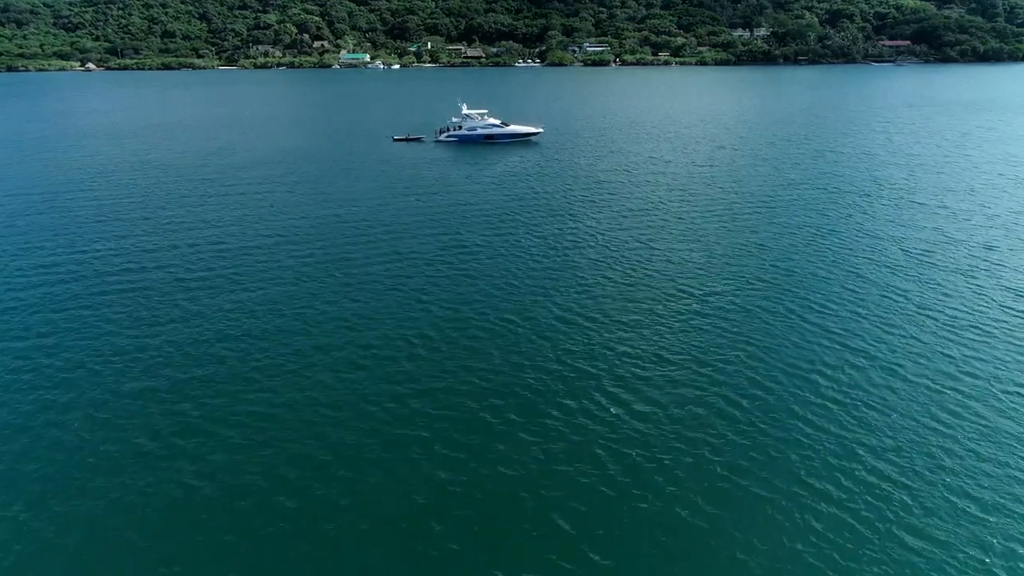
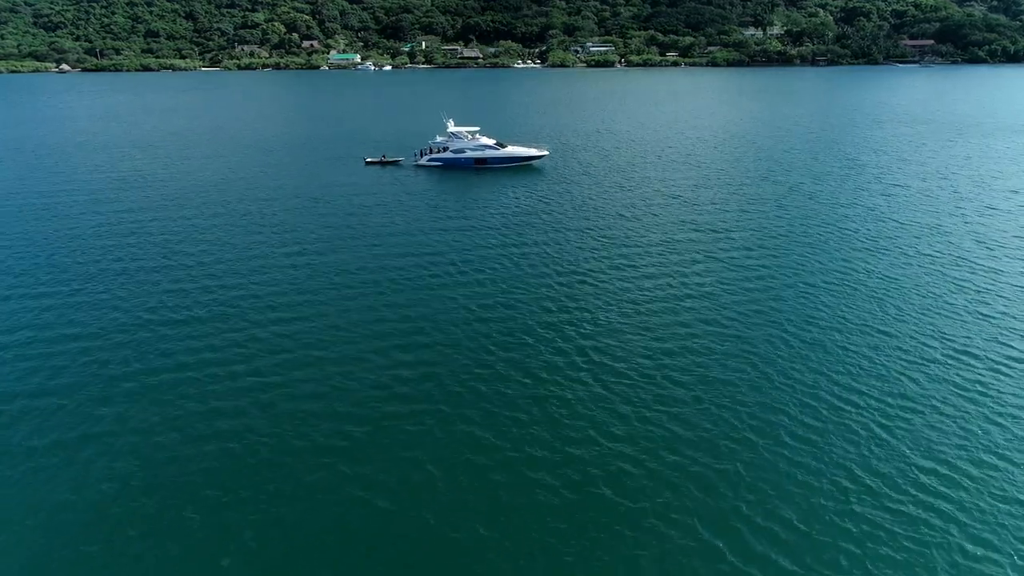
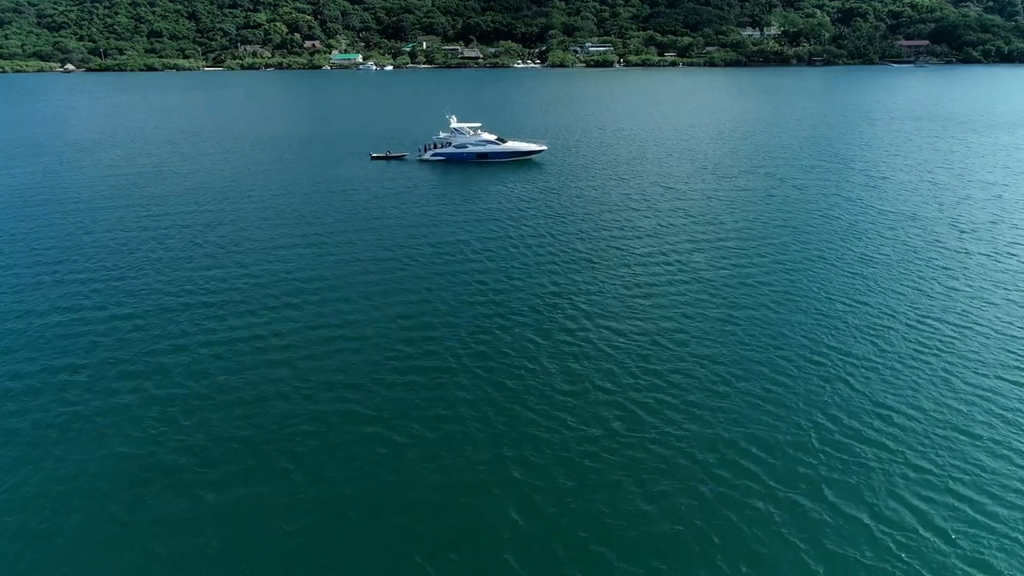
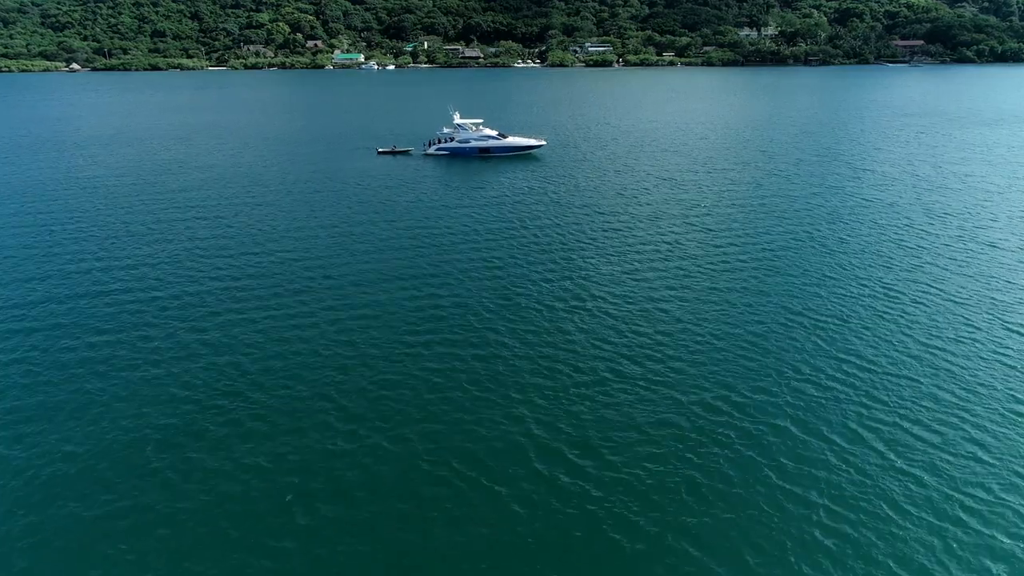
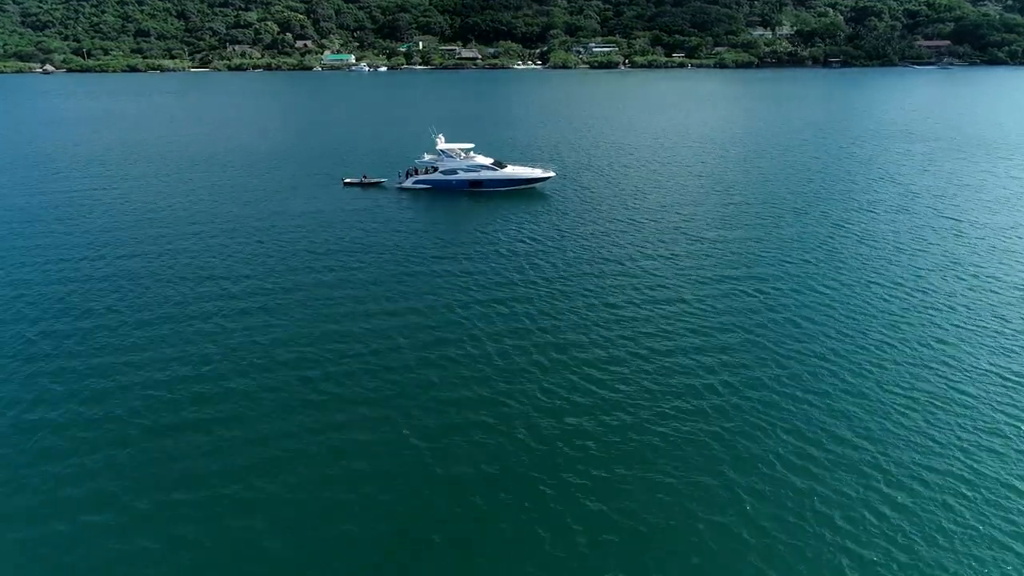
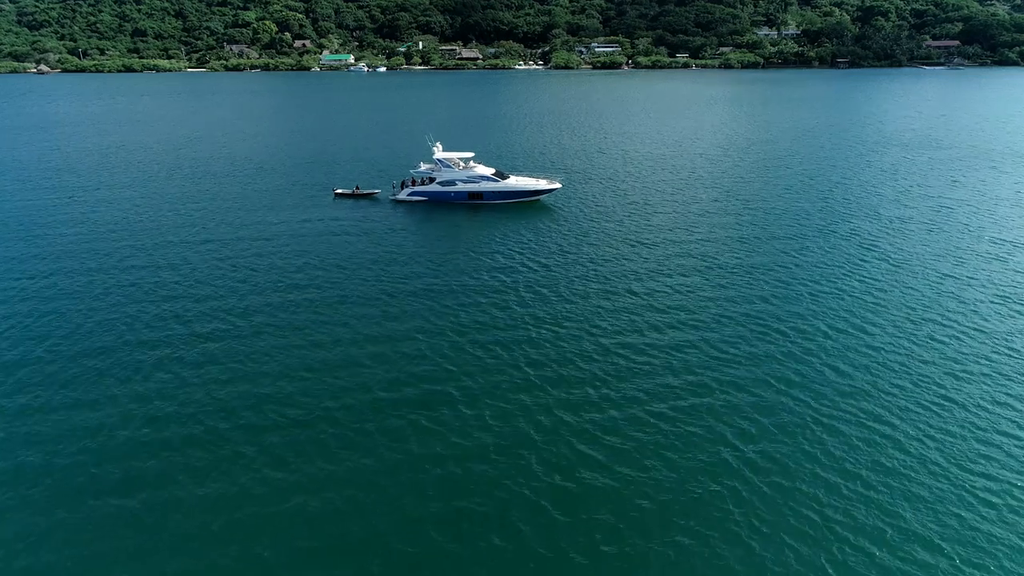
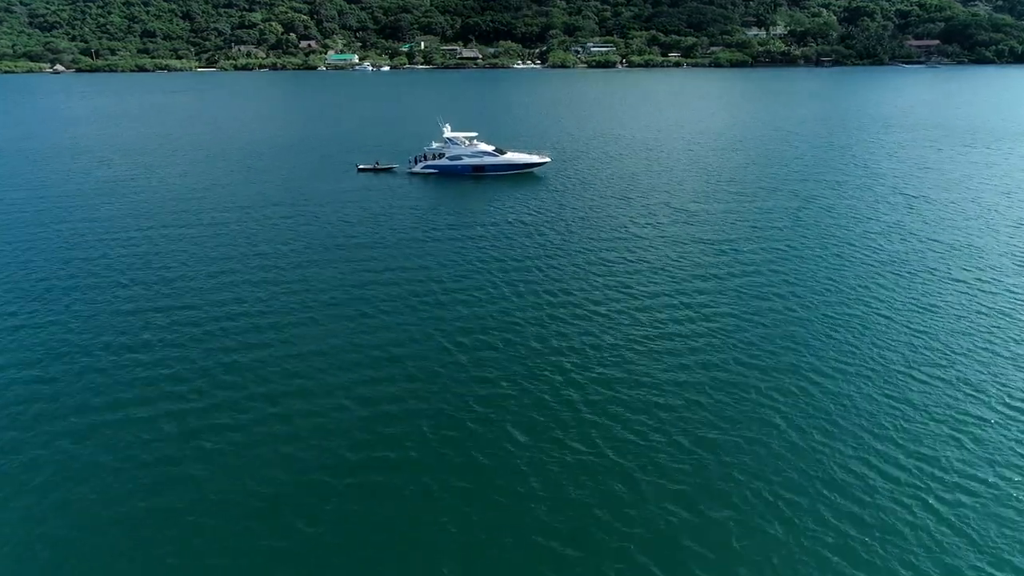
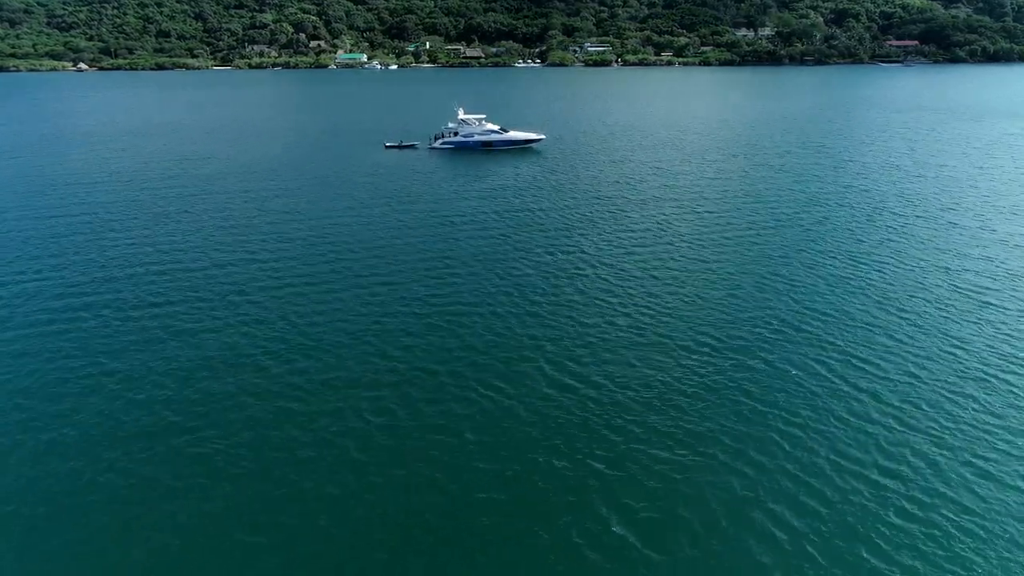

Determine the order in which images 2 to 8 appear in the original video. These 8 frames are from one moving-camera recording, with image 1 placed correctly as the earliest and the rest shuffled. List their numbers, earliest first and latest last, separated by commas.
8, 4, 3, 2, 7, 5, 6
